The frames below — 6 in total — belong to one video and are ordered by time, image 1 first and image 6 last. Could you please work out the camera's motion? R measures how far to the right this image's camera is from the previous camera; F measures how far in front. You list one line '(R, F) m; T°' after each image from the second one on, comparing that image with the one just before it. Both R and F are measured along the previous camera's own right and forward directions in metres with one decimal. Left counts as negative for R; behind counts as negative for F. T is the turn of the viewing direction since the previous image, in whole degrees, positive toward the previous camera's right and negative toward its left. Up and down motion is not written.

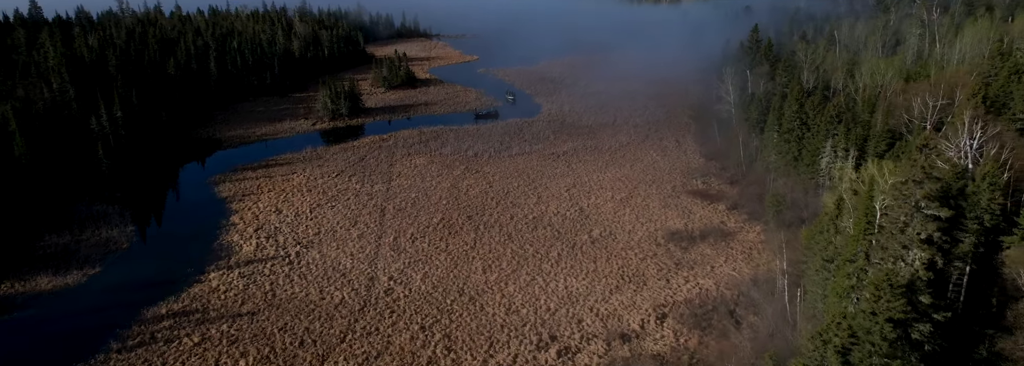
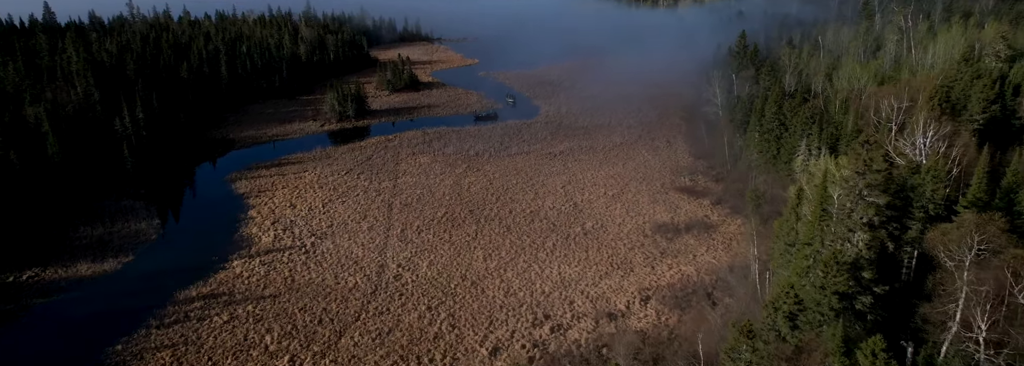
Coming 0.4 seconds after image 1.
(+0.1, -2.6) m; 0°
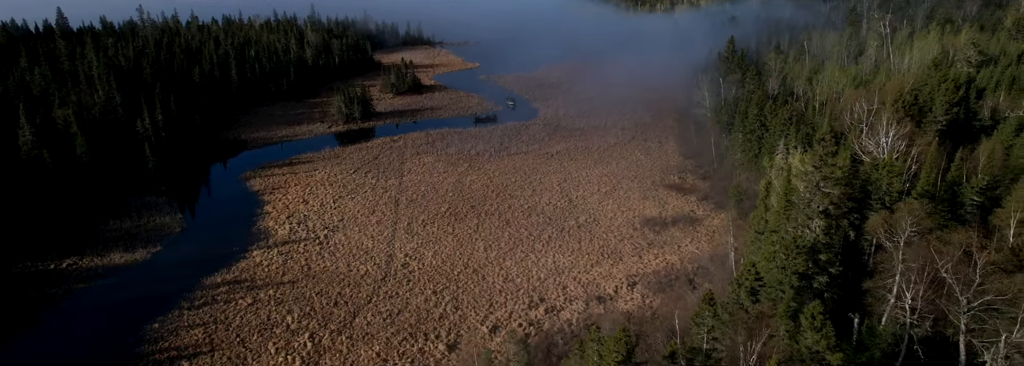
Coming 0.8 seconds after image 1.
(+0.1, -2.6) m; 0°
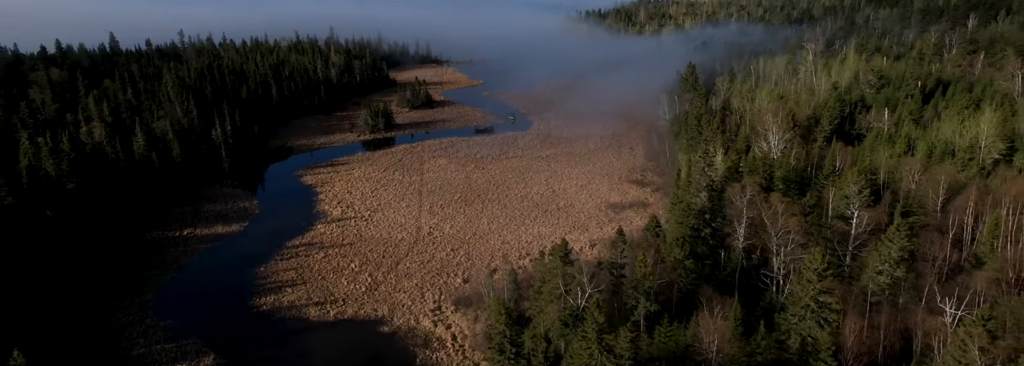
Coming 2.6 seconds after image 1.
(+0.4, -12.1) m; 0°
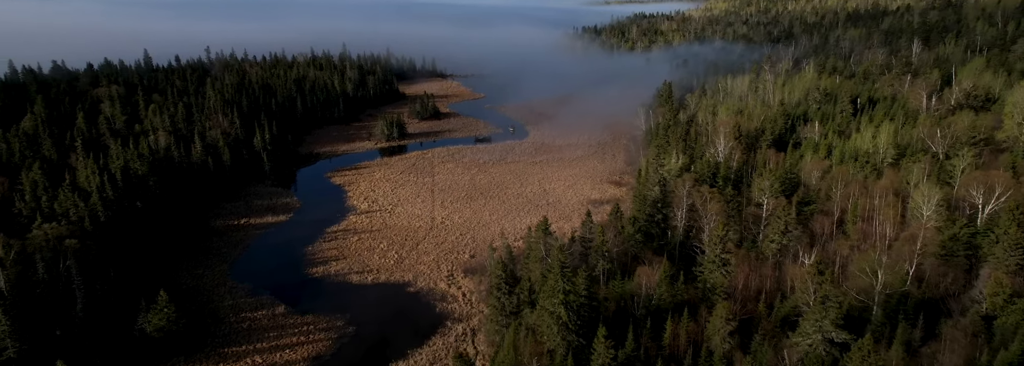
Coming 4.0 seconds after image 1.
(+0.3, -10.0) m; 0°
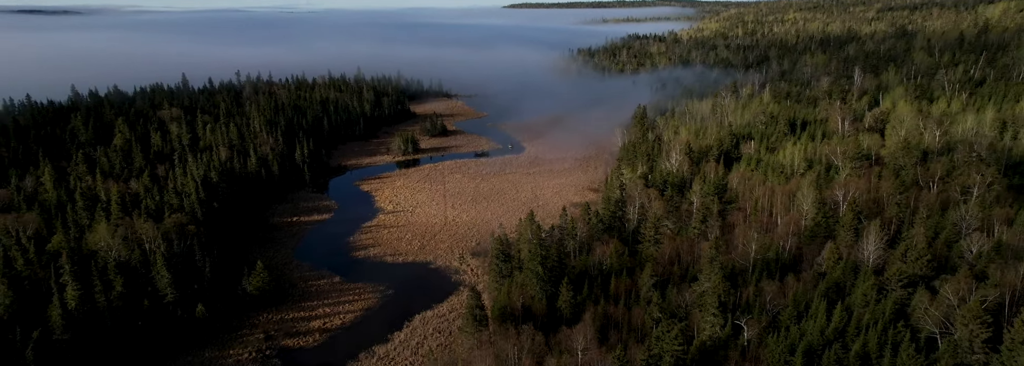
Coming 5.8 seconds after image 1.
(+0.4, -13.8) m; 0°
